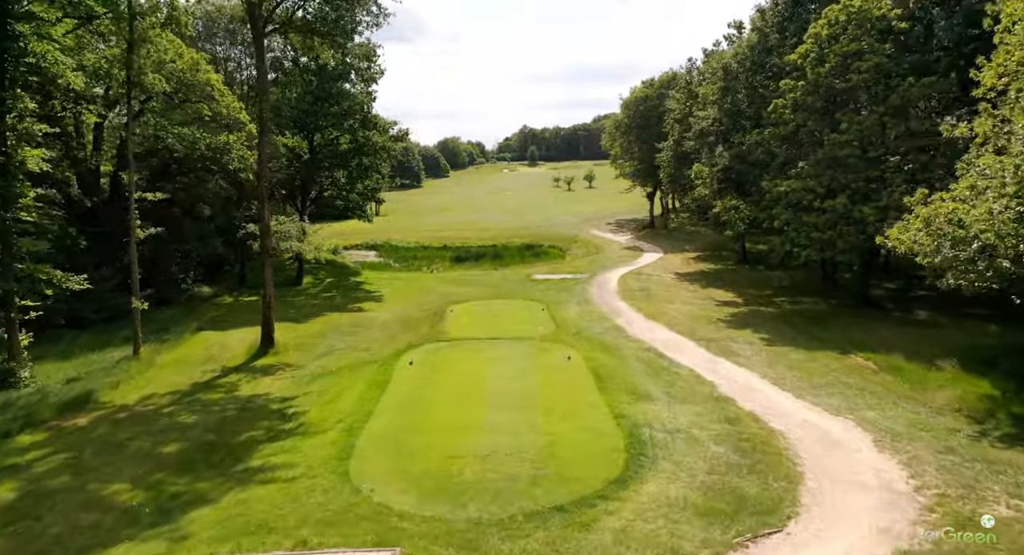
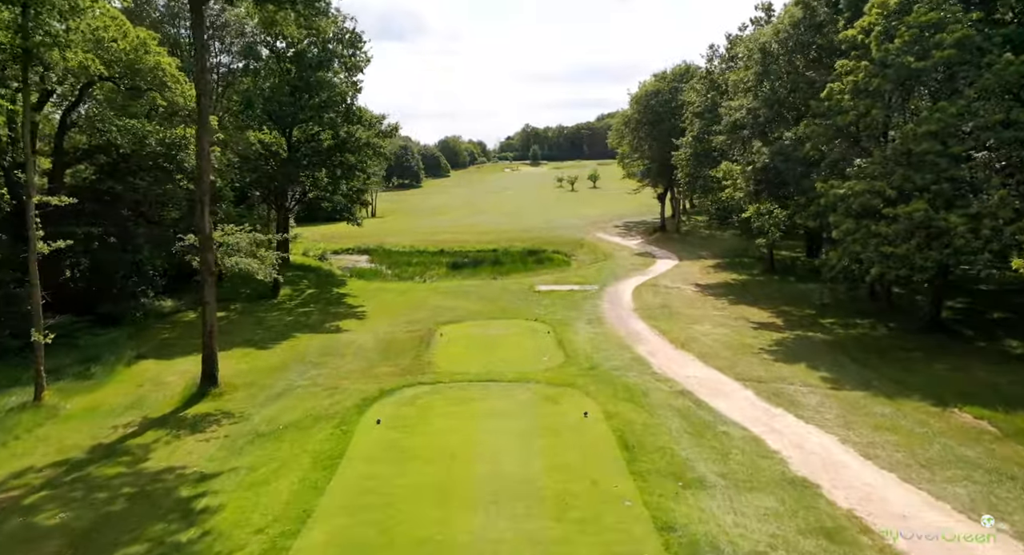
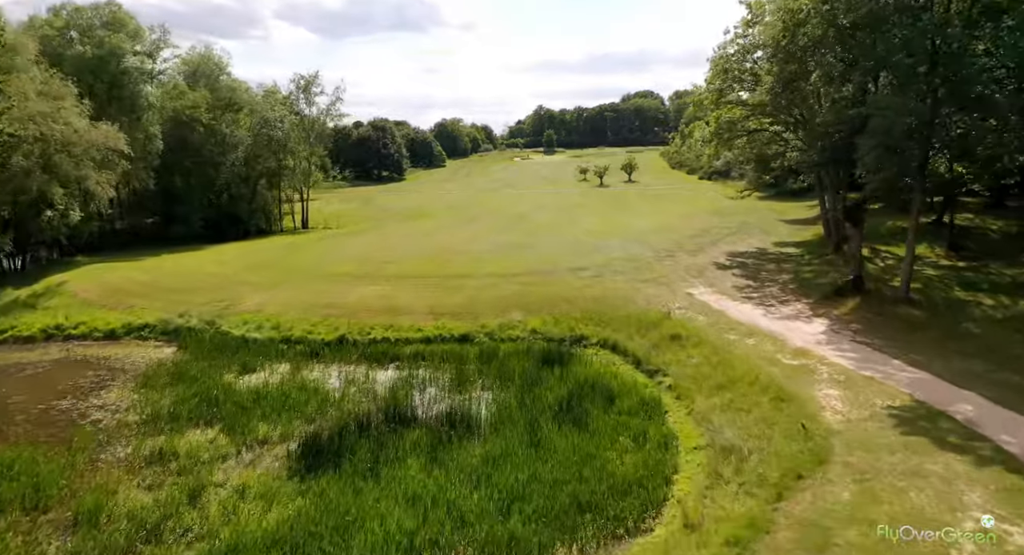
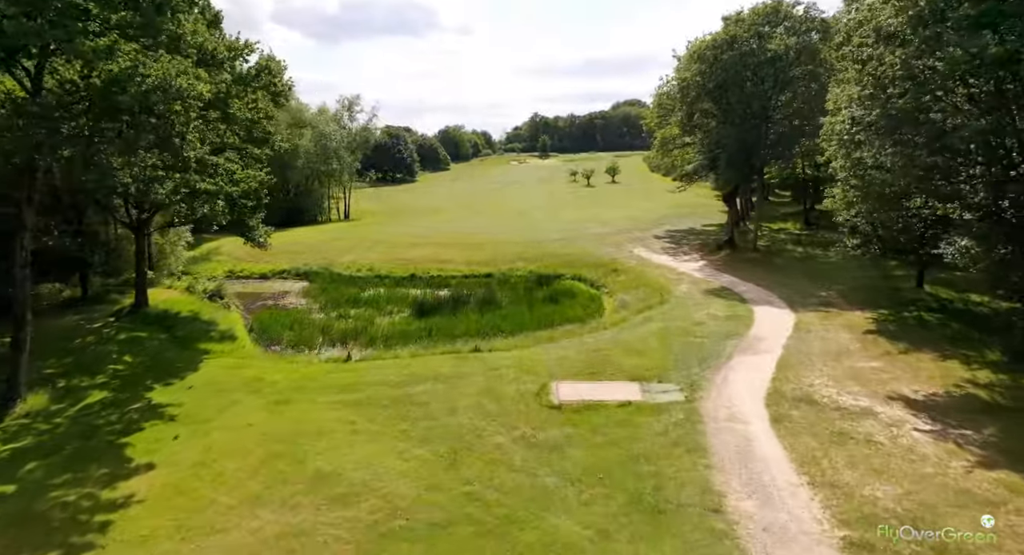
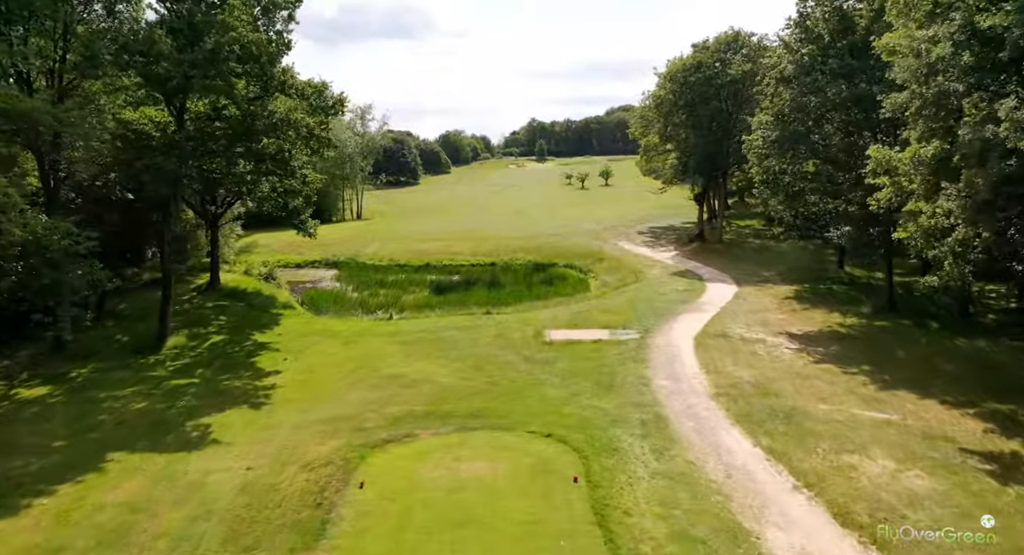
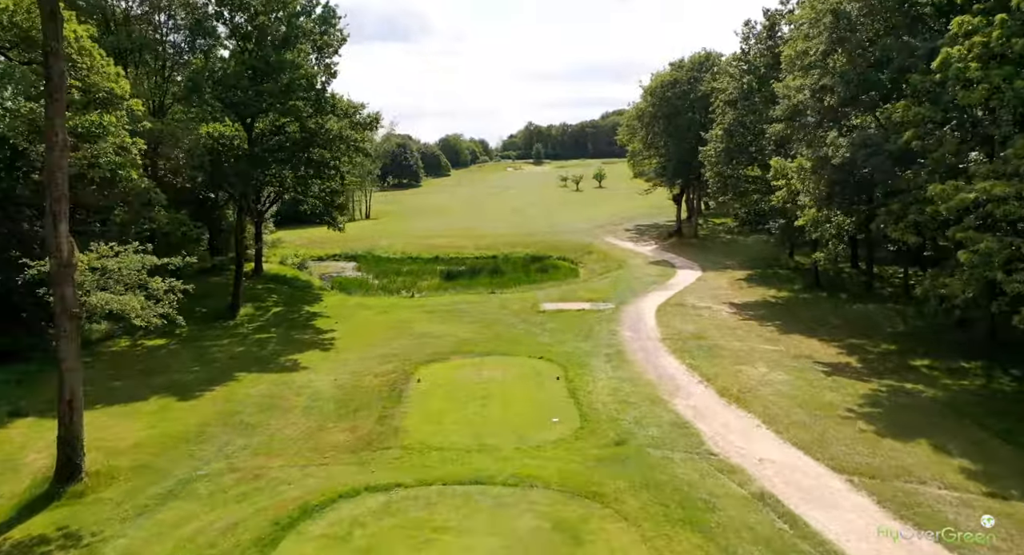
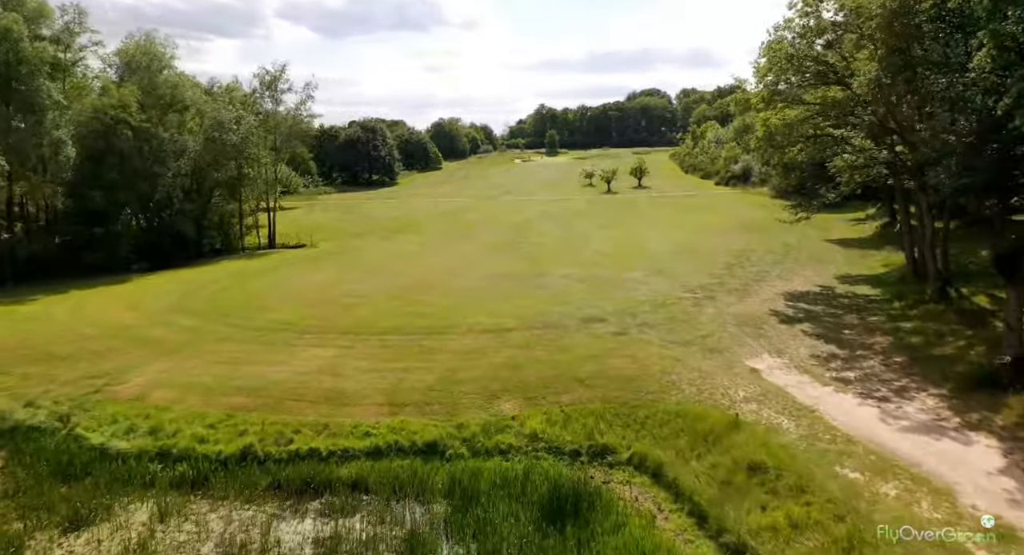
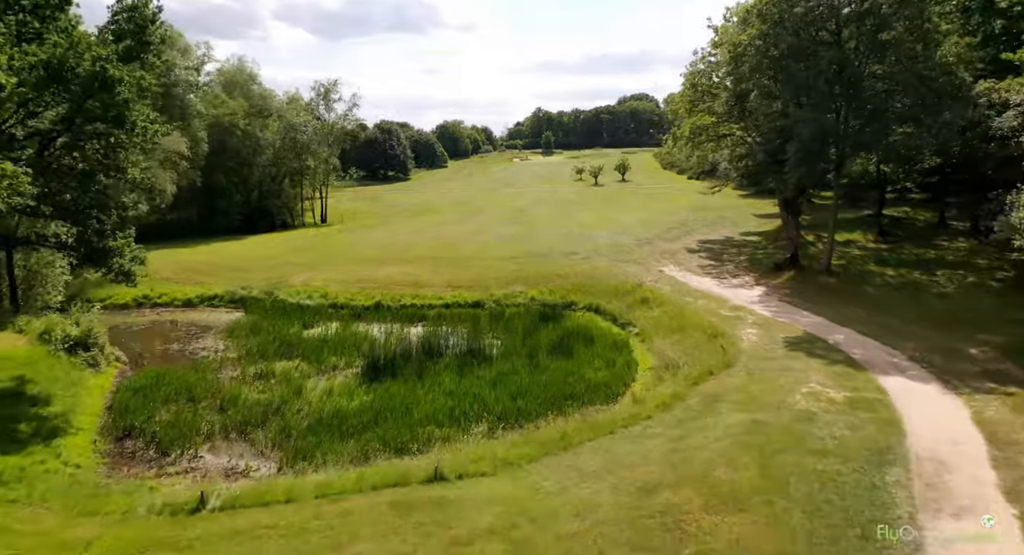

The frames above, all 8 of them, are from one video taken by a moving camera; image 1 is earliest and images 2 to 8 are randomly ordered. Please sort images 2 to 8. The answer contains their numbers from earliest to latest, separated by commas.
2, 6, 5, 4, 8, 3, 7
